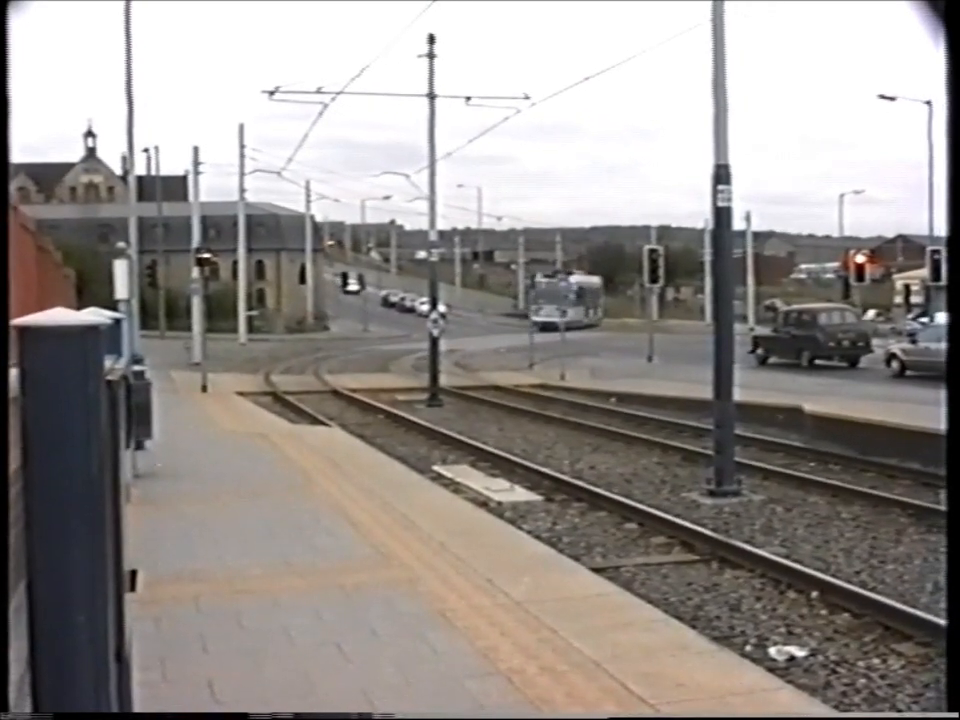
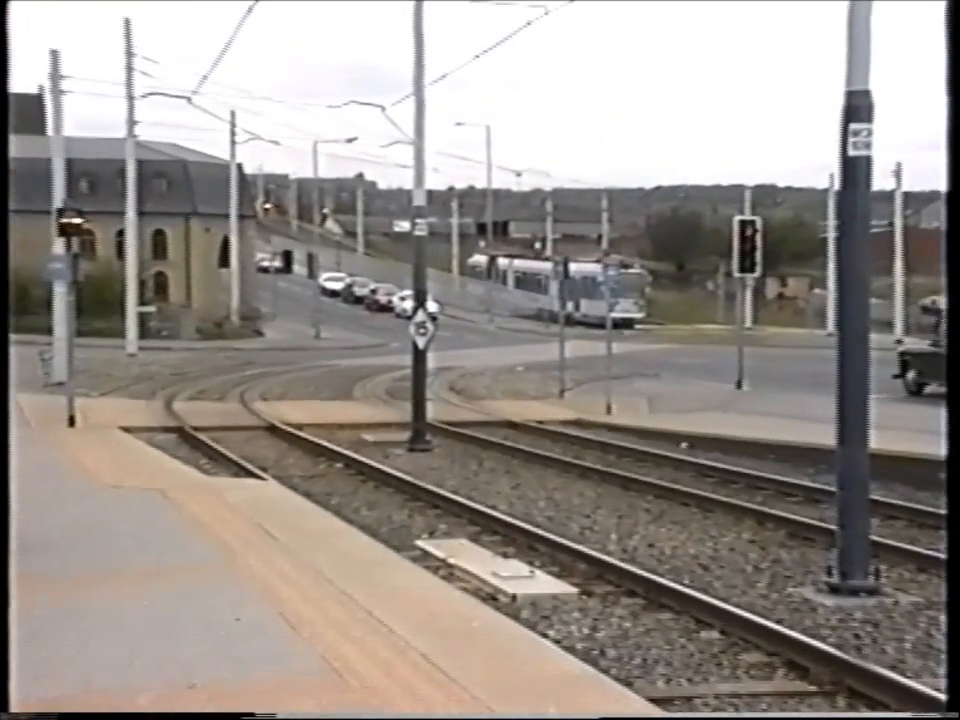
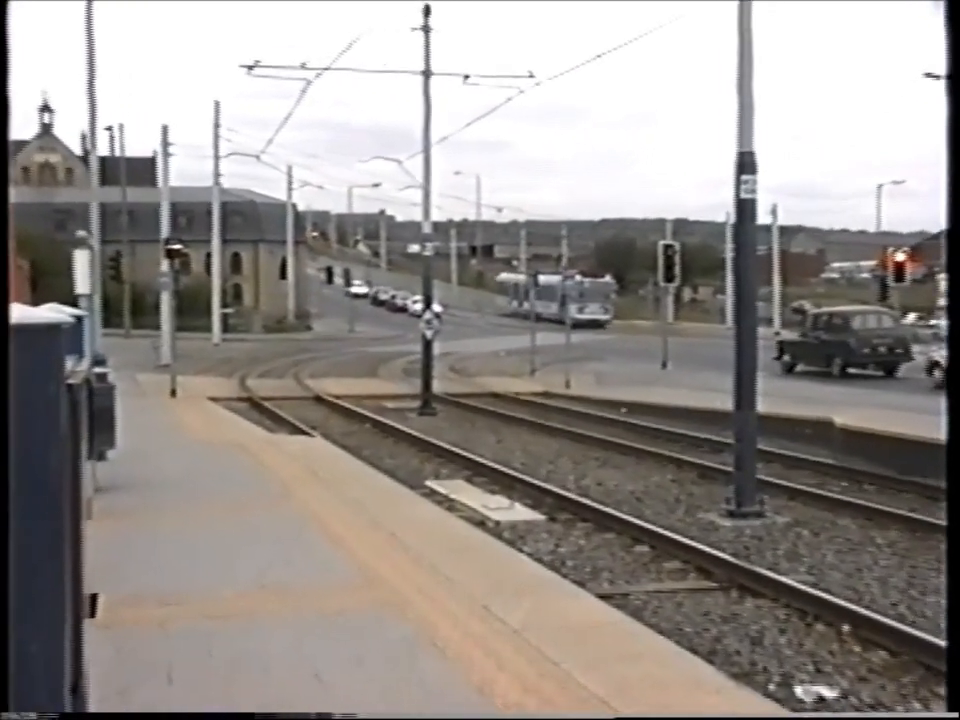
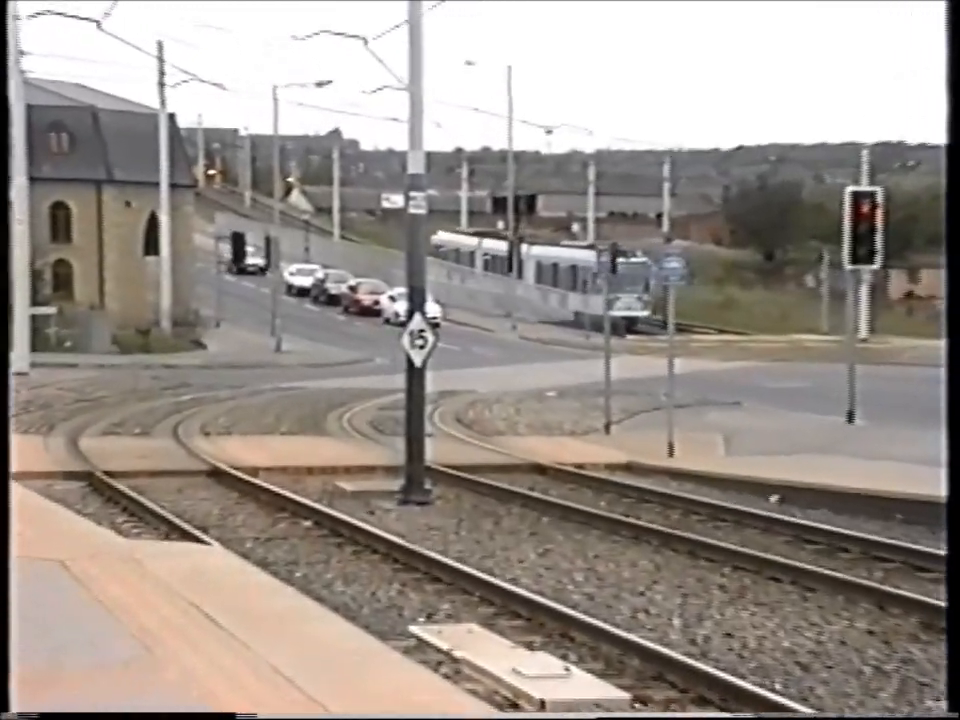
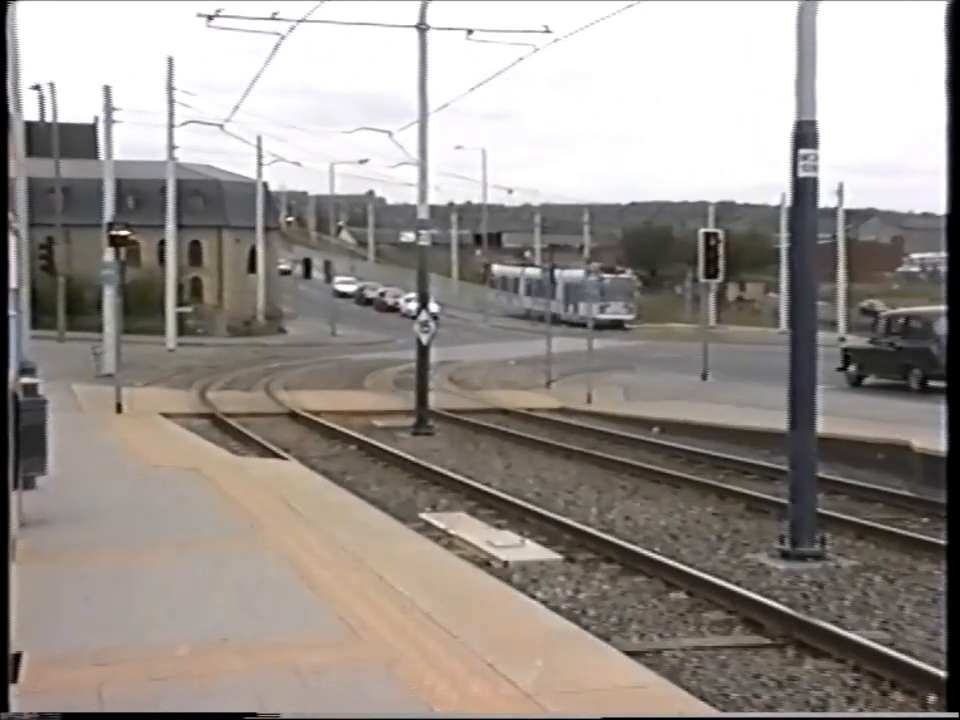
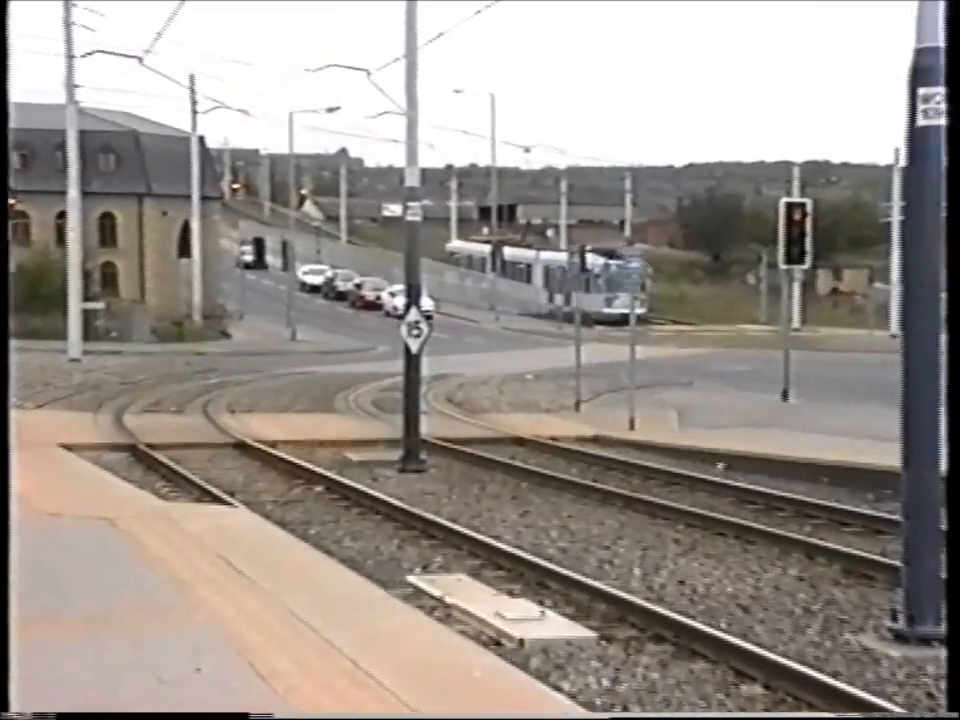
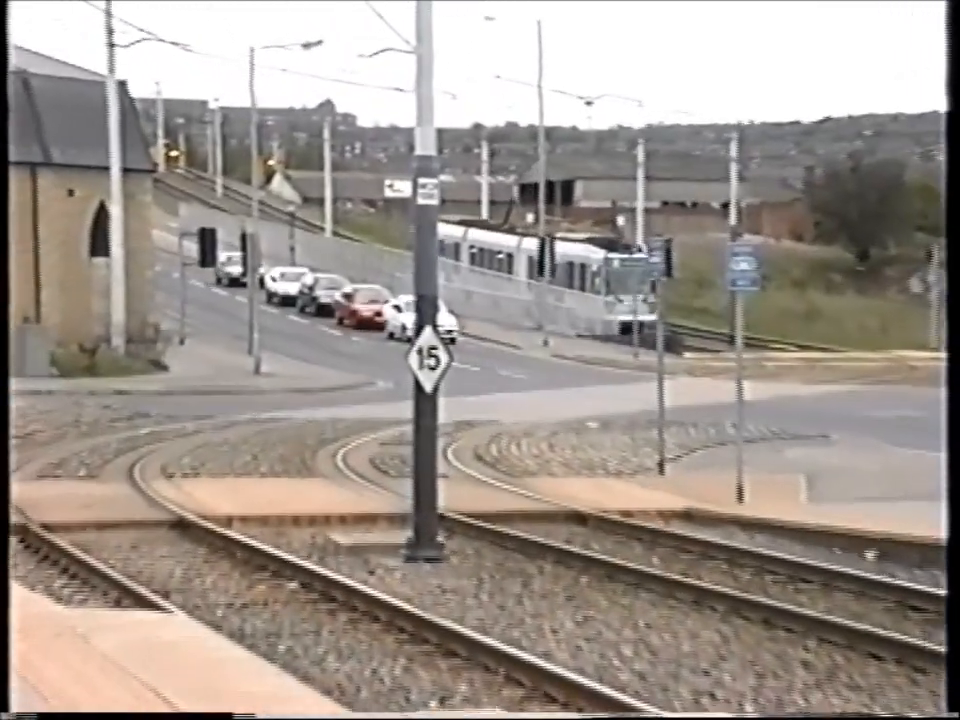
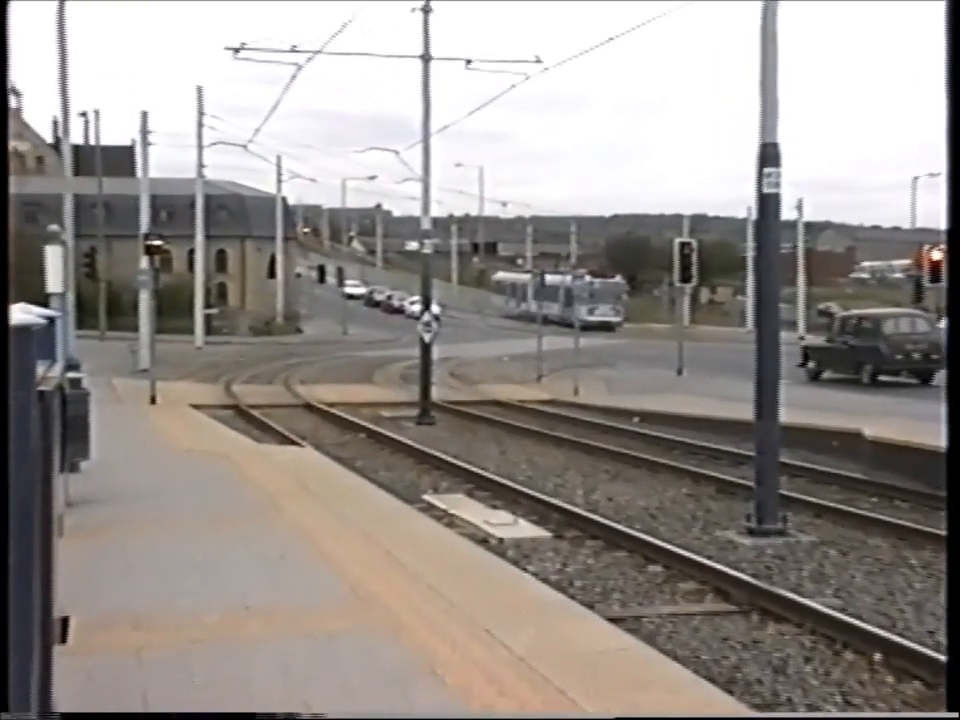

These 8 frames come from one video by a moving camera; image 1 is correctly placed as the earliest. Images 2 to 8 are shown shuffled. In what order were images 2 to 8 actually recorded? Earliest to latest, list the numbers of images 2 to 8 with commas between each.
3, 8, 5, 2, 6, 4, 7
